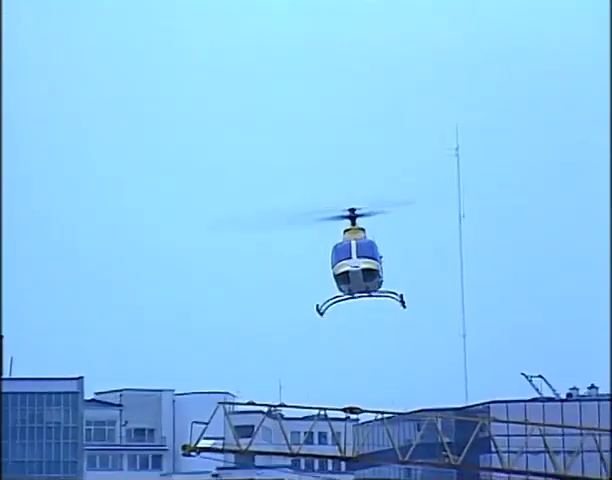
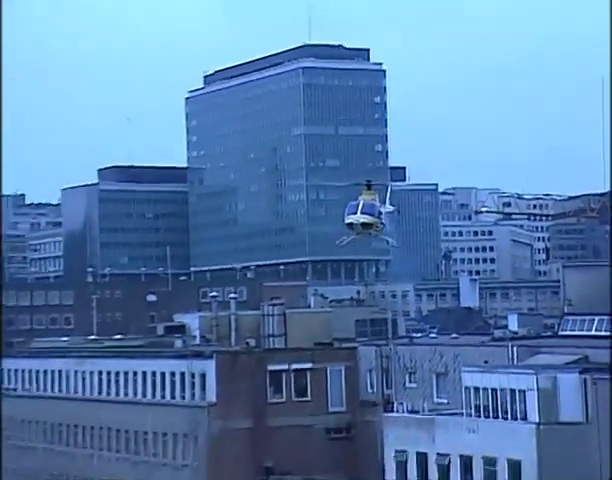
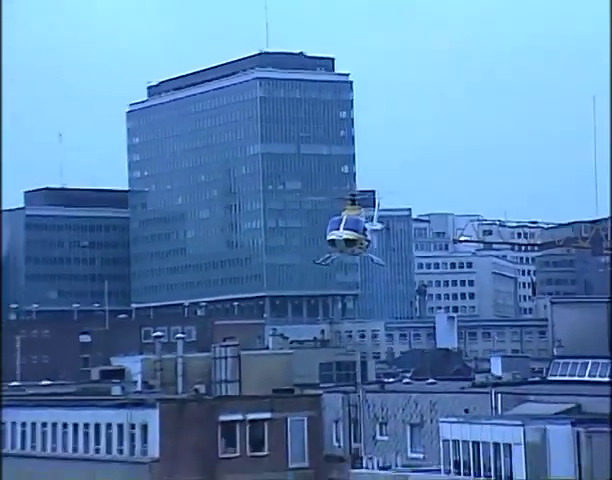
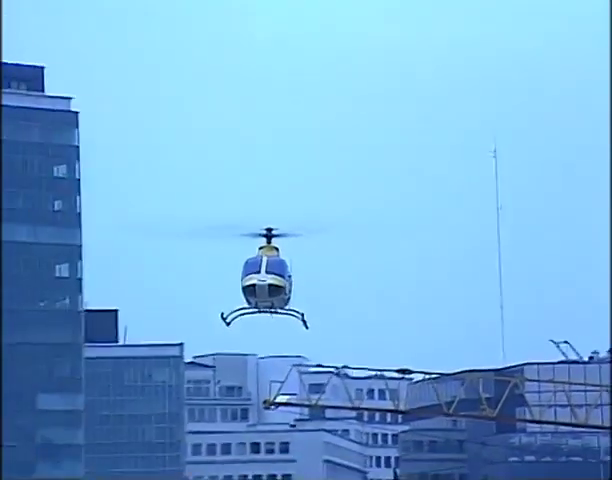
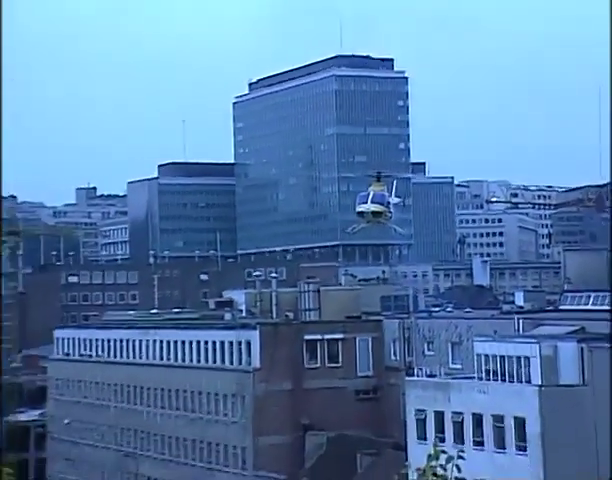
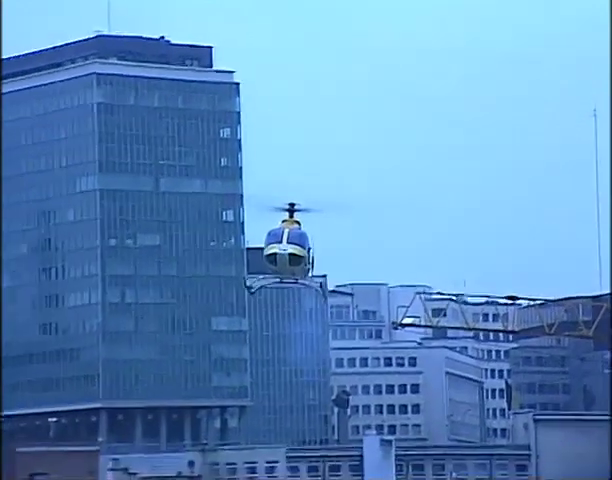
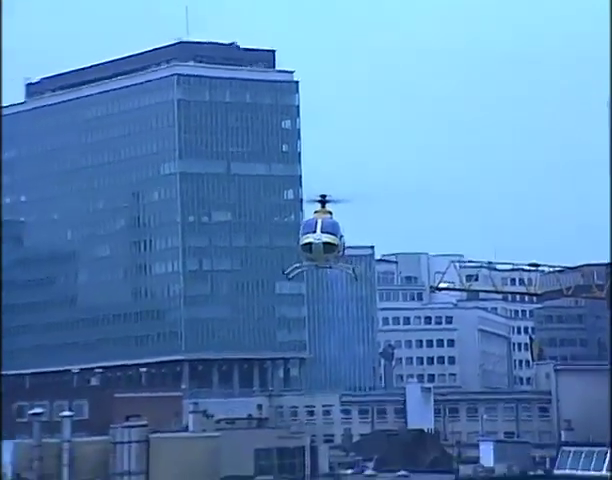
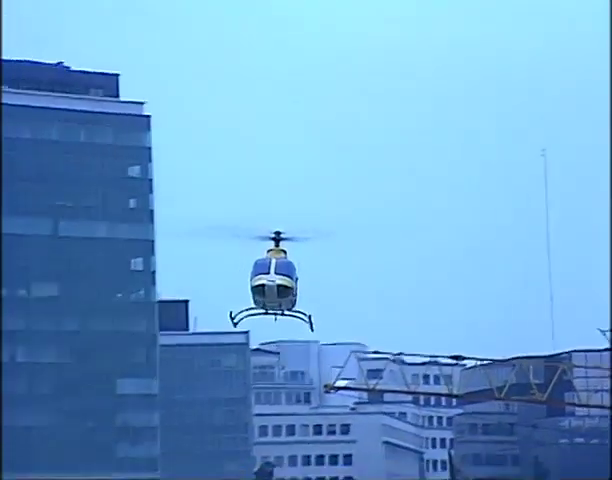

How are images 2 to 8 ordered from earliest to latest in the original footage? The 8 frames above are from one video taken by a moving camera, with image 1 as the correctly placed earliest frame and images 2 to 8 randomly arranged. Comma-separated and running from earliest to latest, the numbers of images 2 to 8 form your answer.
4, 8, 6, 7, 3, 2, 5
